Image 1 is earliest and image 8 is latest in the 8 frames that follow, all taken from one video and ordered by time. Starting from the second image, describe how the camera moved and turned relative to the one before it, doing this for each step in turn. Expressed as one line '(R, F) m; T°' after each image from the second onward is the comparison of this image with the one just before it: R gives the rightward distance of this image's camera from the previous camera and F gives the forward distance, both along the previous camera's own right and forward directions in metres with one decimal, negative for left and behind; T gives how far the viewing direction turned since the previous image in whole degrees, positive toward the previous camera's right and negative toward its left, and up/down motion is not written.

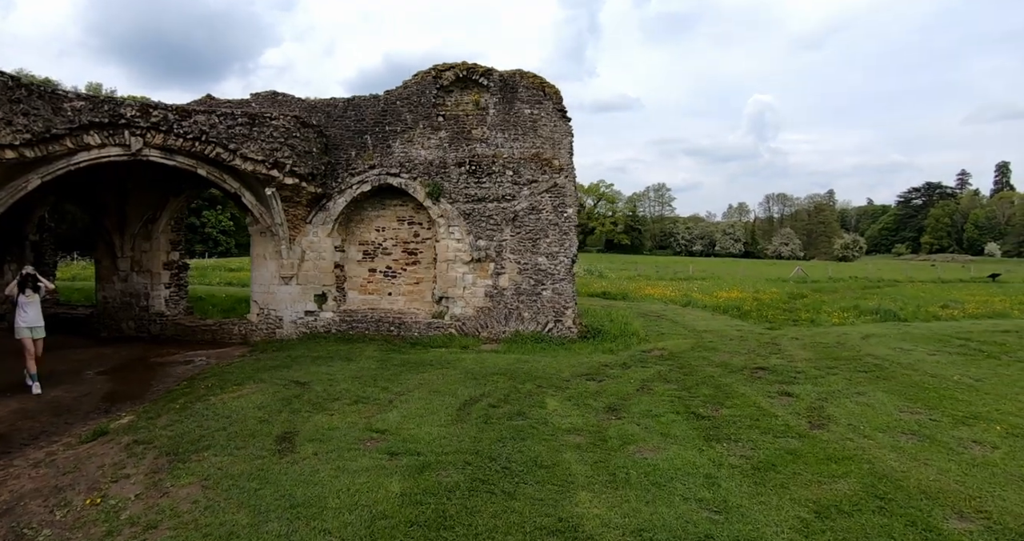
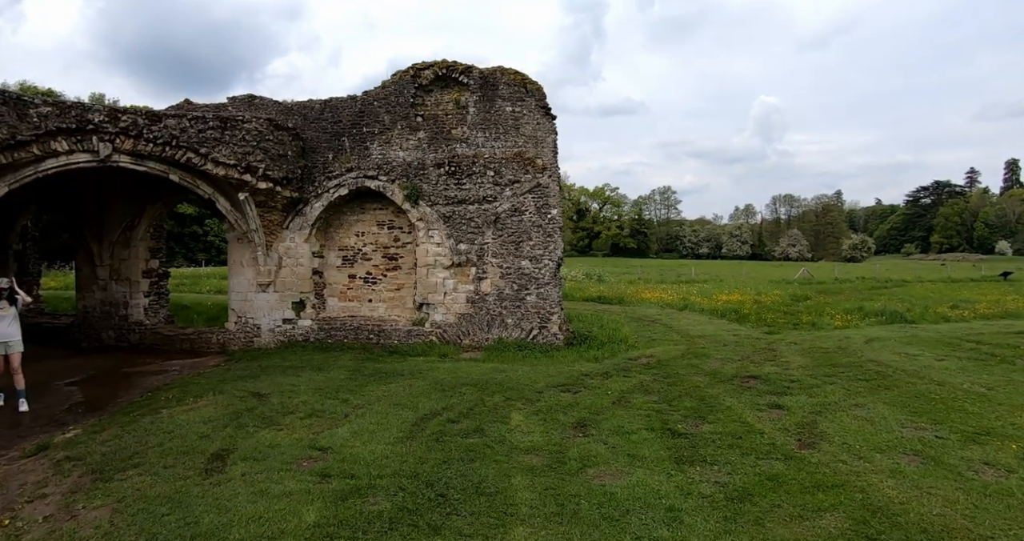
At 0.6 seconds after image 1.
(+0.5, +0.6) m; -1°
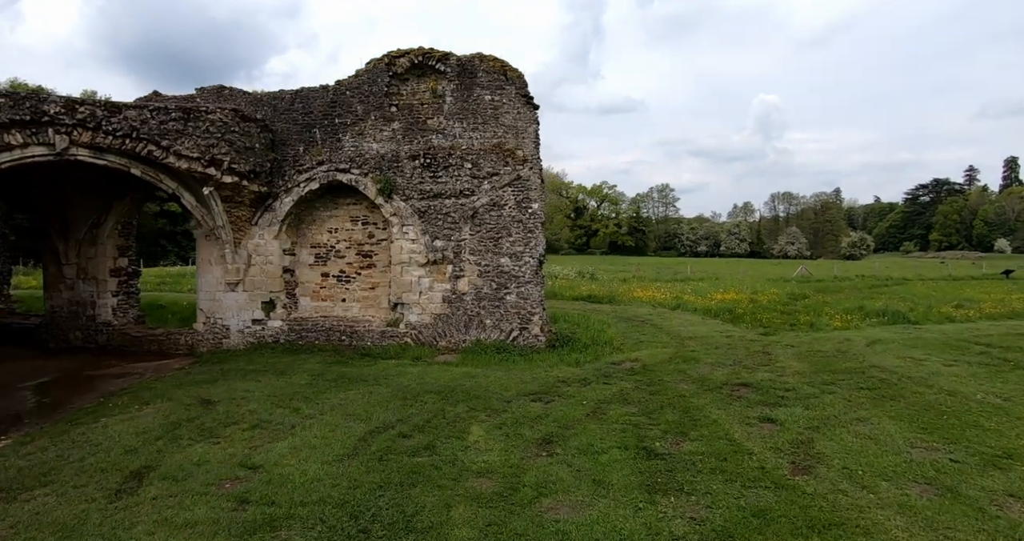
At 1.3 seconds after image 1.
(+0.4, +0.6) m; 0°
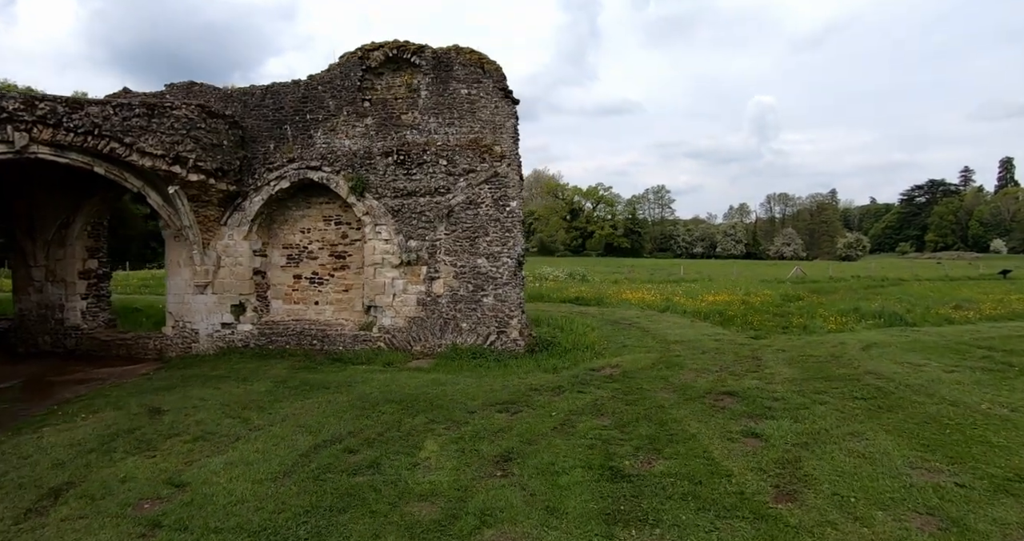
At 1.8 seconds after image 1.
(+0.4, +0.5) m; 0°
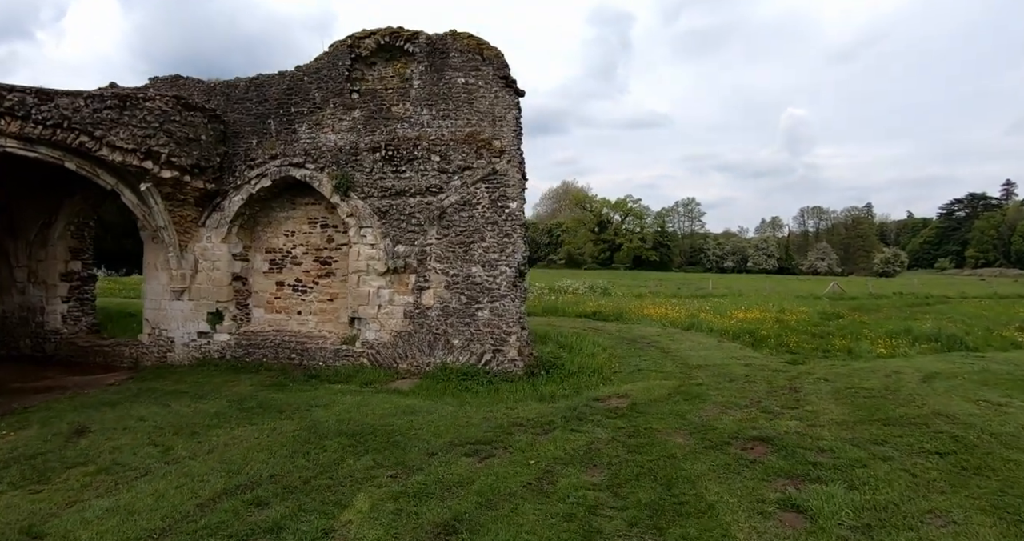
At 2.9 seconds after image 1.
(+0.5, +1.1) m; -3°
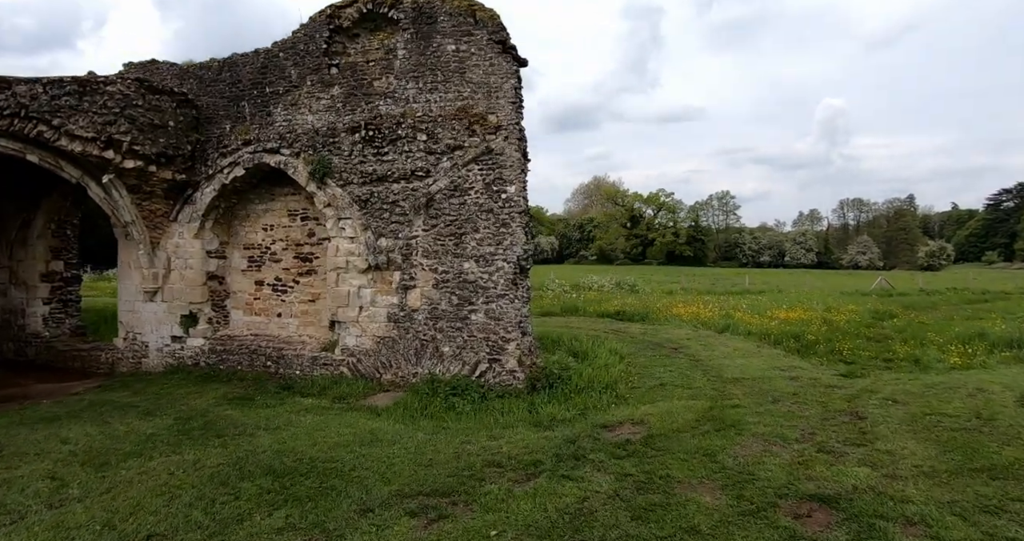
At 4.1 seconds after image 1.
(+0.5, +1.3) m; -3°
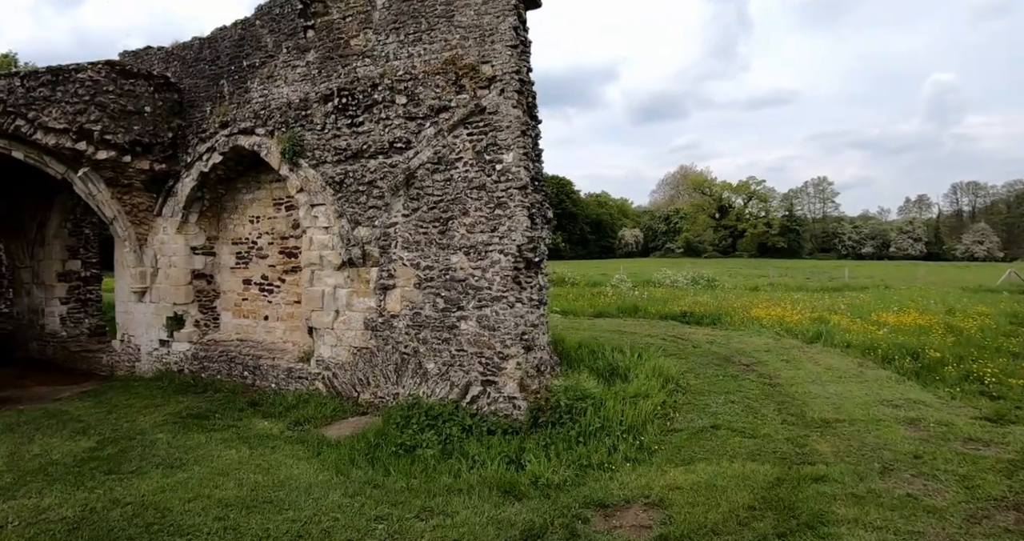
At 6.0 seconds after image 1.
(+0.9, +1.8) m; -9°
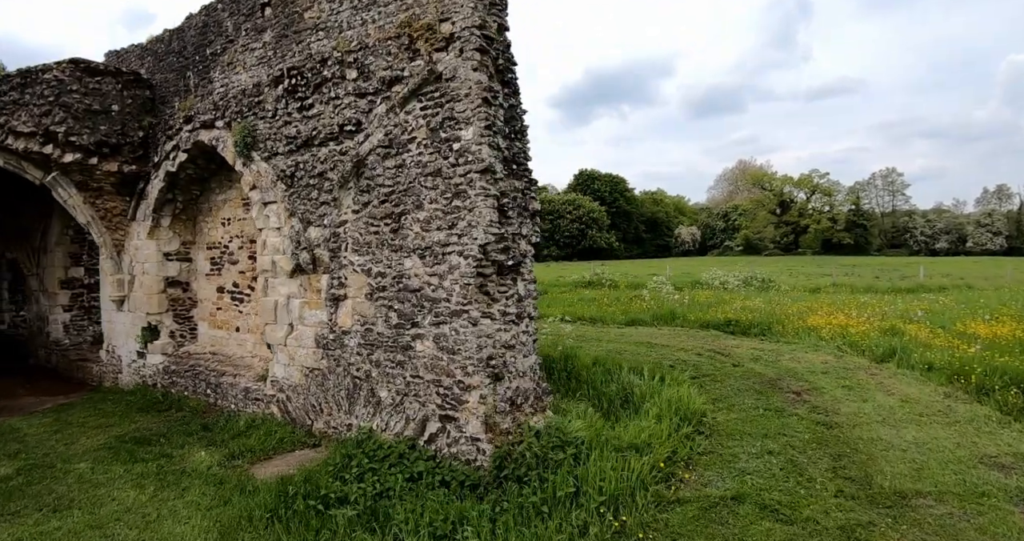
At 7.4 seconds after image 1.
(+0.8, +1.2) m; -6°
